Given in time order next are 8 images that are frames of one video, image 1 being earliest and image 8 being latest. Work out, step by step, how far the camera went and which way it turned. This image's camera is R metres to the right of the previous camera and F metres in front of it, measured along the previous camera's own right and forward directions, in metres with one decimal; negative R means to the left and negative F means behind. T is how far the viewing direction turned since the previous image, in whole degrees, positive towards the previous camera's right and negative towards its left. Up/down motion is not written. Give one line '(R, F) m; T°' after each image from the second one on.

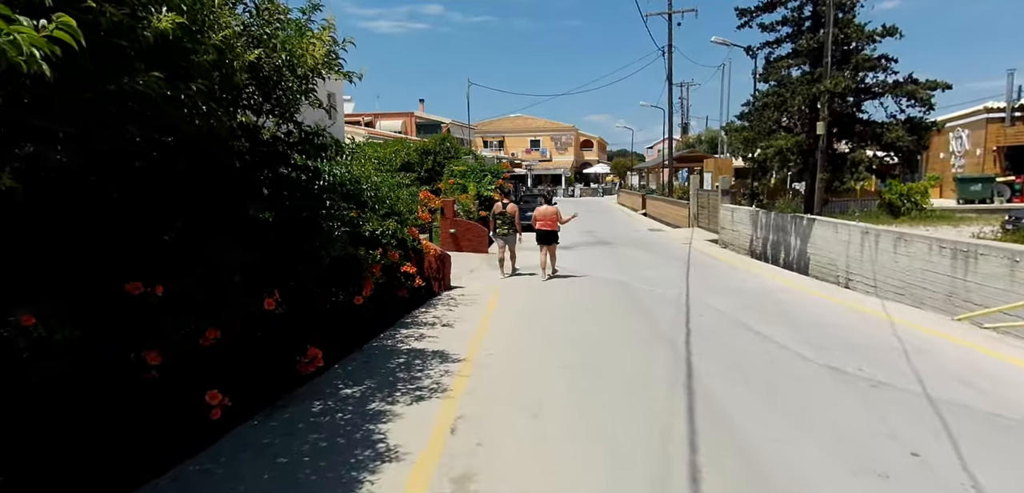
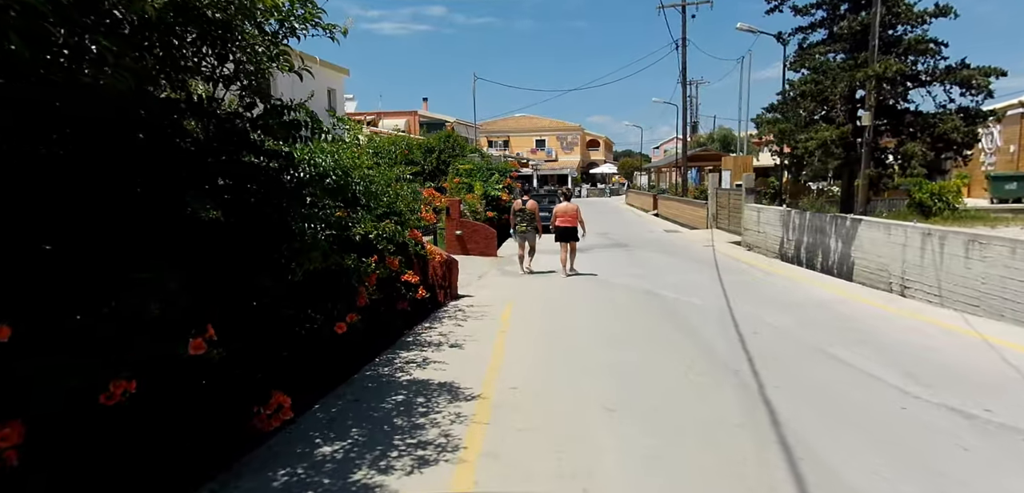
(-0.2, +1.4) m; 0°
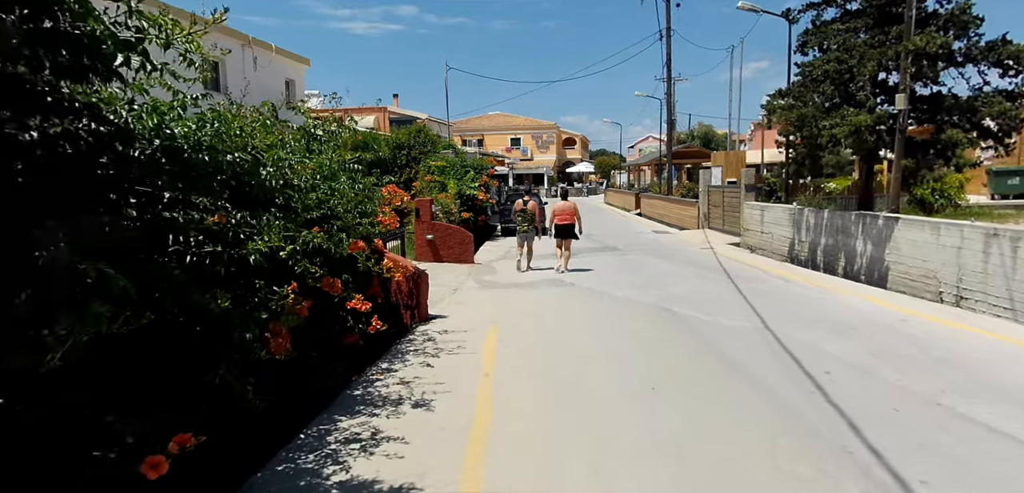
(-0.1, +2.1) m; +2°
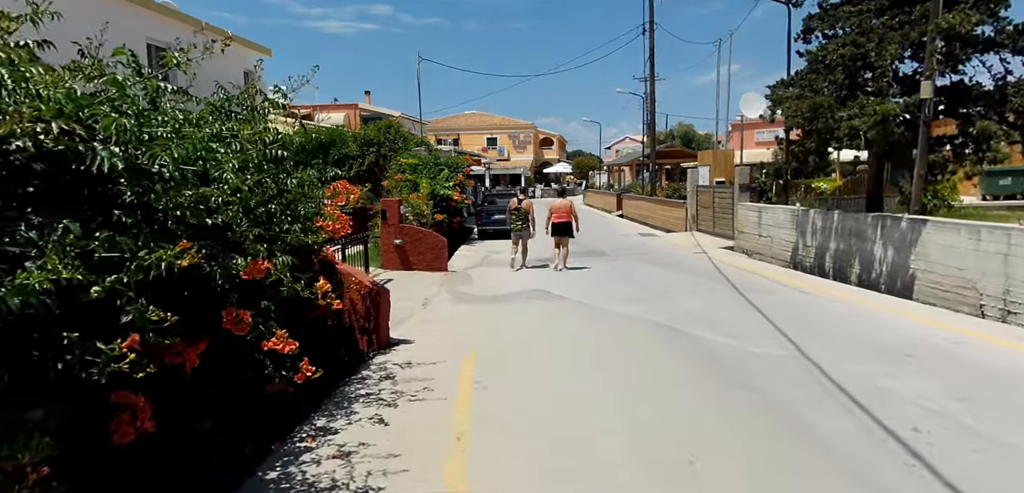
(0.0, +1.6) m; +2°
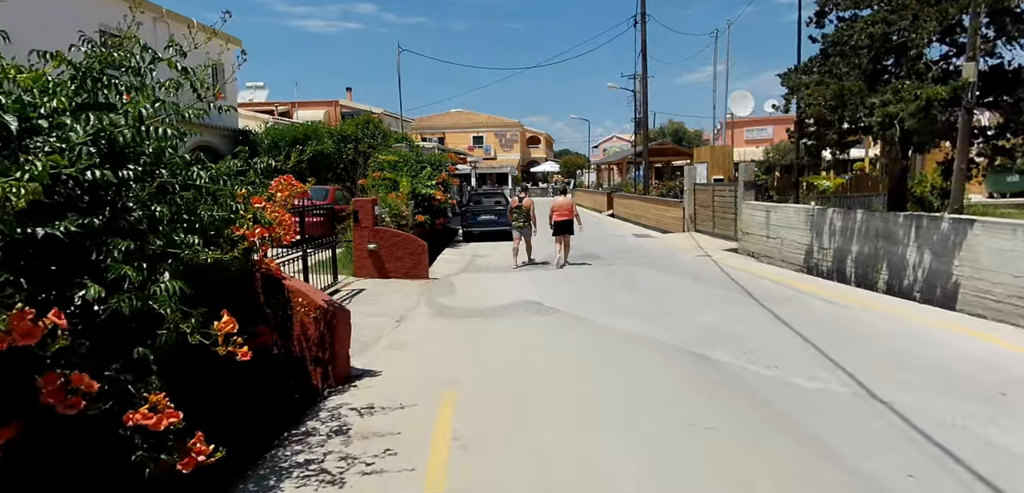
(0.0, +1.4) m; +1°
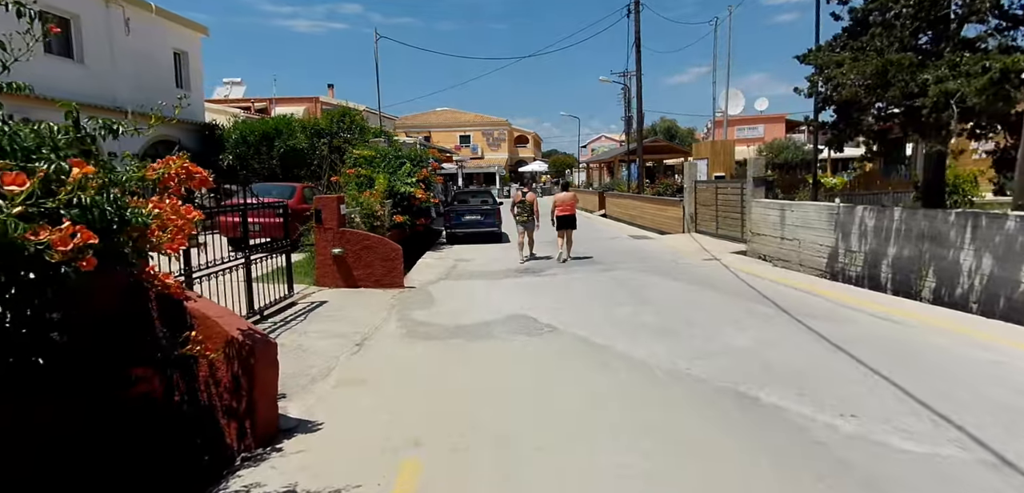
(0.0, +1.6) m; +1°
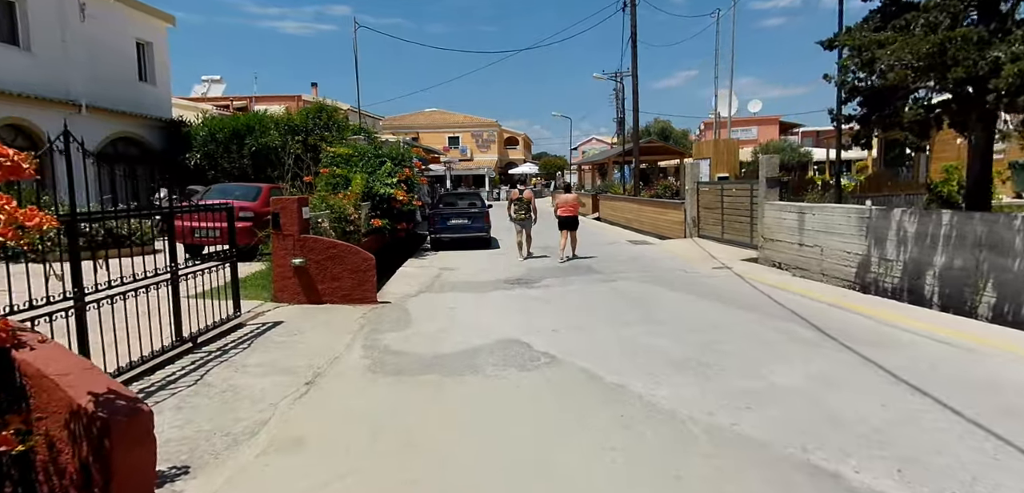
(0.0, +1.4) m; +1°
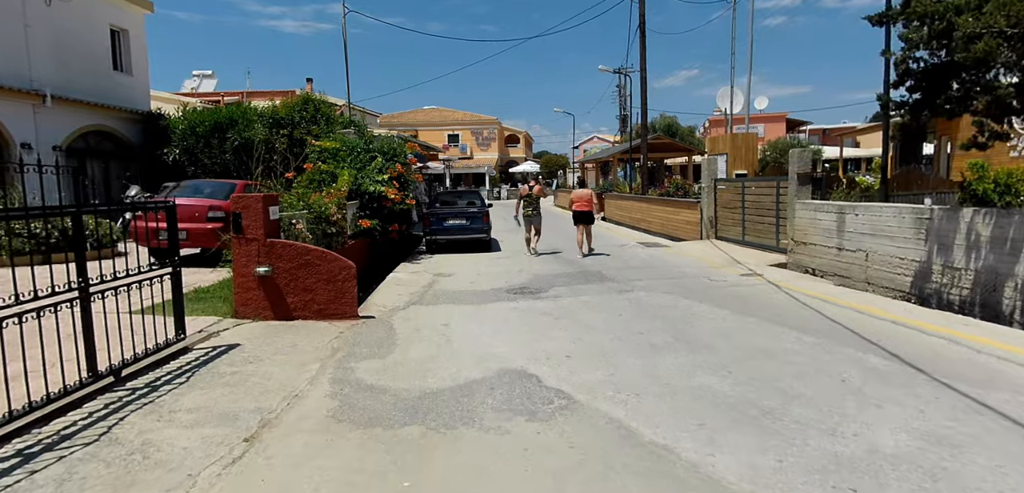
(0.0, +1.4) m; 0°
